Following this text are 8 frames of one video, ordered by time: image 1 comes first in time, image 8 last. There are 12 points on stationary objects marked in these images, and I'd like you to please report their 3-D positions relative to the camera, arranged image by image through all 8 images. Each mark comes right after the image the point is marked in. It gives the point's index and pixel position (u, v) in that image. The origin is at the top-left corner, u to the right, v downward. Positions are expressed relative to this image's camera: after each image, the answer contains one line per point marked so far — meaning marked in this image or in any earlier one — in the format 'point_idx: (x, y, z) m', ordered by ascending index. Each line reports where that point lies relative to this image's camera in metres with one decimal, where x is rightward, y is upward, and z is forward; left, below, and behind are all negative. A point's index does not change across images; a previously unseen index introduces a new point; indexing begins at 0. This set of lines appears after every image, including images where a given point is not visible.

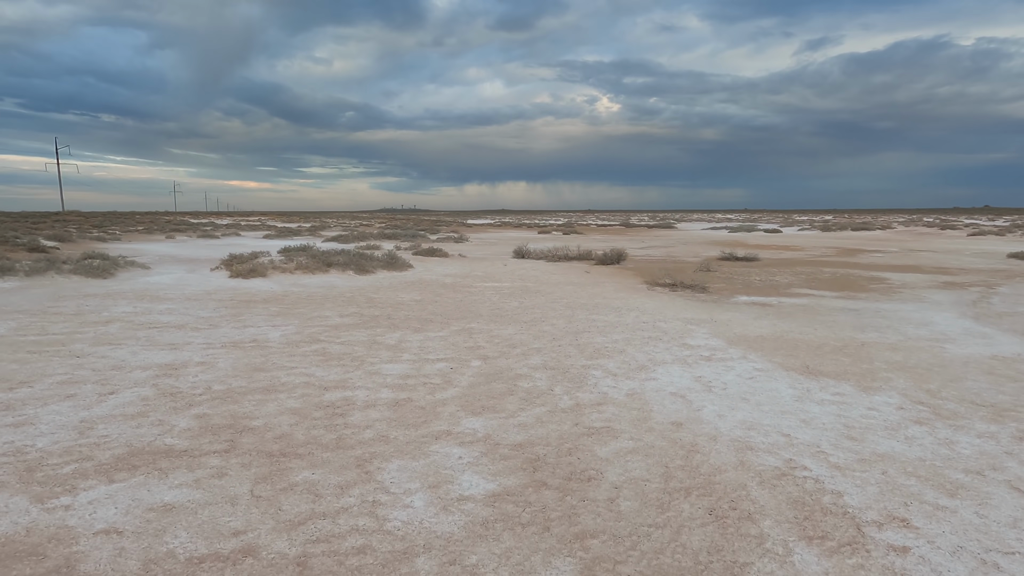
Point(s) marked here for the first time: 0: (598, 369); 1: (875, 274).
0: (+1.0, -1.0, +6.5) m
1: (+12.0, +0.4, +17.6) m
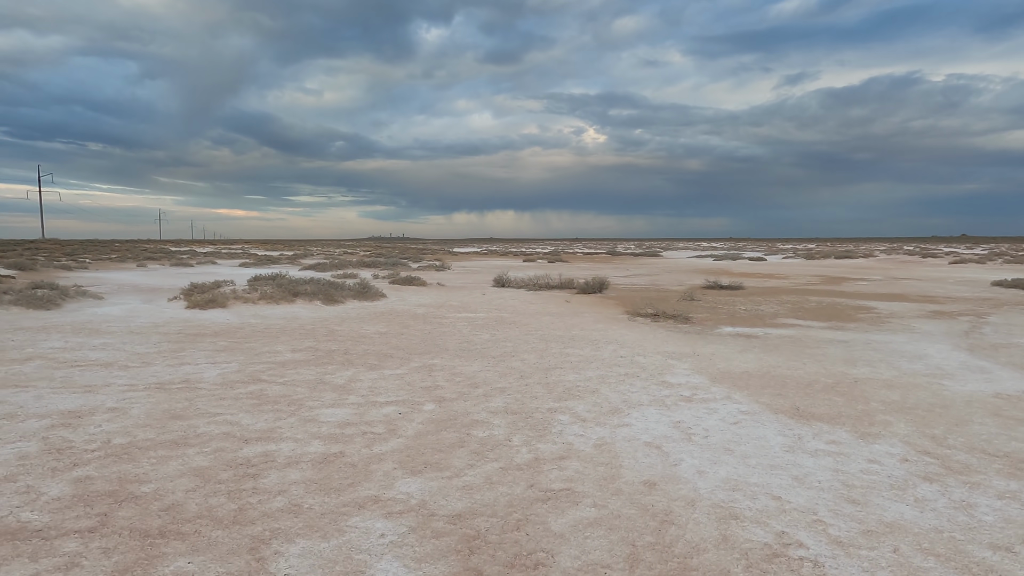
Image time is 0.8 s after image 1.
0: (+0.6, -1.4, +5.8) m
1: (+11.2, -0.5, +17.2) m
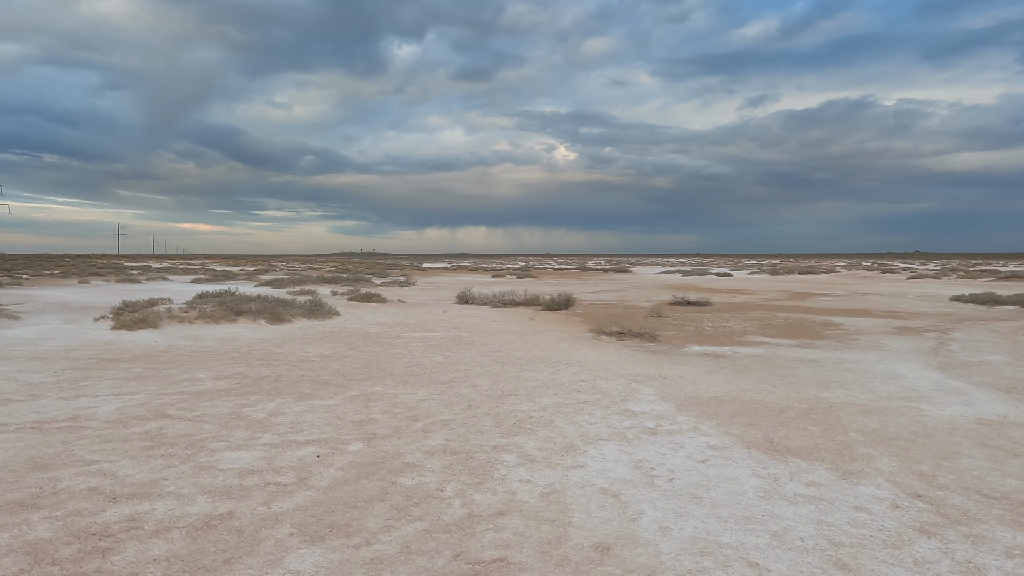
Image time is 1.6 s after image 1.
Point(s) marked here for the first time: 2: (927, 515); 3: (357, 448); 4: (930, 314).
0: (0.0, -1.5, +5.0) m
1: (+10.1, -1.0, +17.0) m
2: (+3.0, -1.6, +3.9) m
3: (-1.5, -1.5, +5.1) m
4: (+14.7, -0.9, +18.8) m
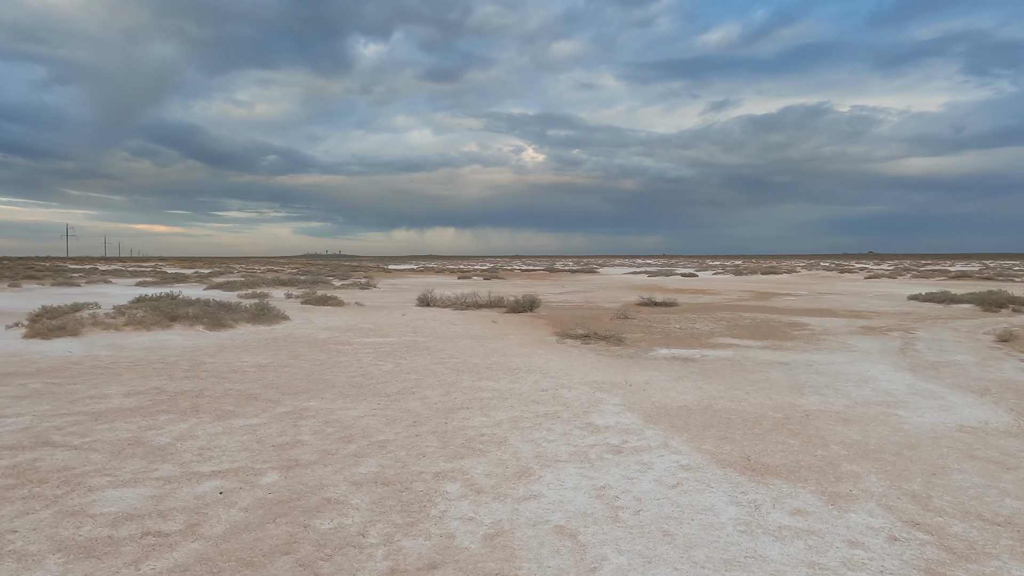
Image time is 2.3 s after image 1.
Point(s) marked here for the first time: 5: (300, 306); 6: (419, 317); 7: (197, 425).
0: (-0.5, -1.6, +4.3) m
1: (+8.9, -1.0, +16.8) m
2: (+2.6, -1.6, +3.3) m
3: (-1.9, -1.5, +4.3) m
4: (+13.4, -0.9, +18.9) m
5: (-7.4, -0.6, +18.7) m
6: (-2.8, -0.9, +16.2) m
7: (-3.3, -1.5, +5.7) m
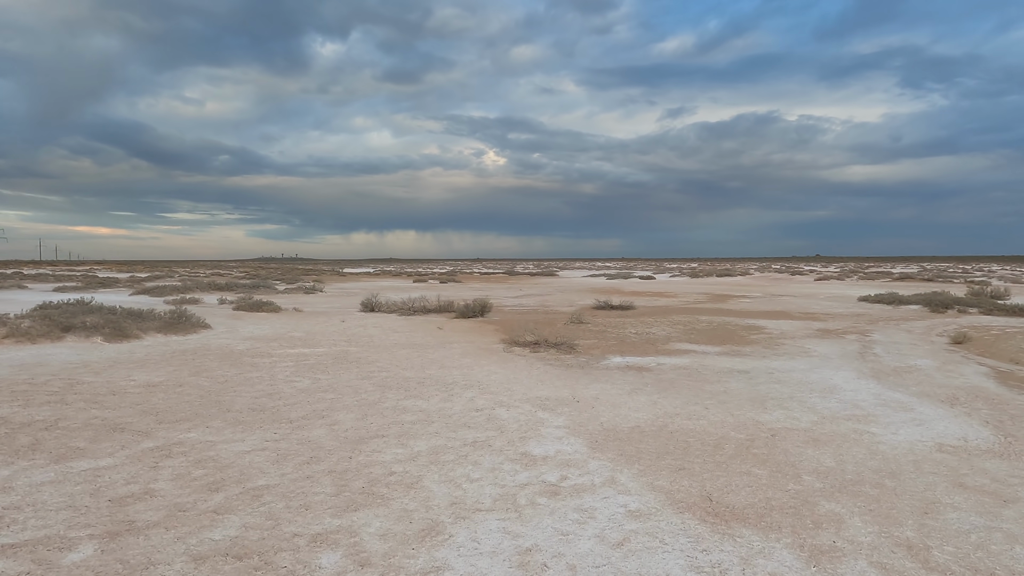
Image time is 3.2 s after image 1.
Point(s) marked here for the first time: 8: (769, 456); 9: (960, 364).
0: (-1.1, -1.6, +3.3) m
1: (+7.4, -1.1, +16.4) m
2: (+2.1, -1.6, +2.5) m
3: (-2.5, -1.6, +3.1) m
4: (+11.7, -1.0, +18.8) m
5: (-9.1, -0.8, +17.2) m
6: (-4.3, -1.0, +15.0) m
7: (-4.0, -1.5, +4.4) m
8: (+2.4, -1.5, +4.9) m
9: (+8.2, -1.4, +9.8) m
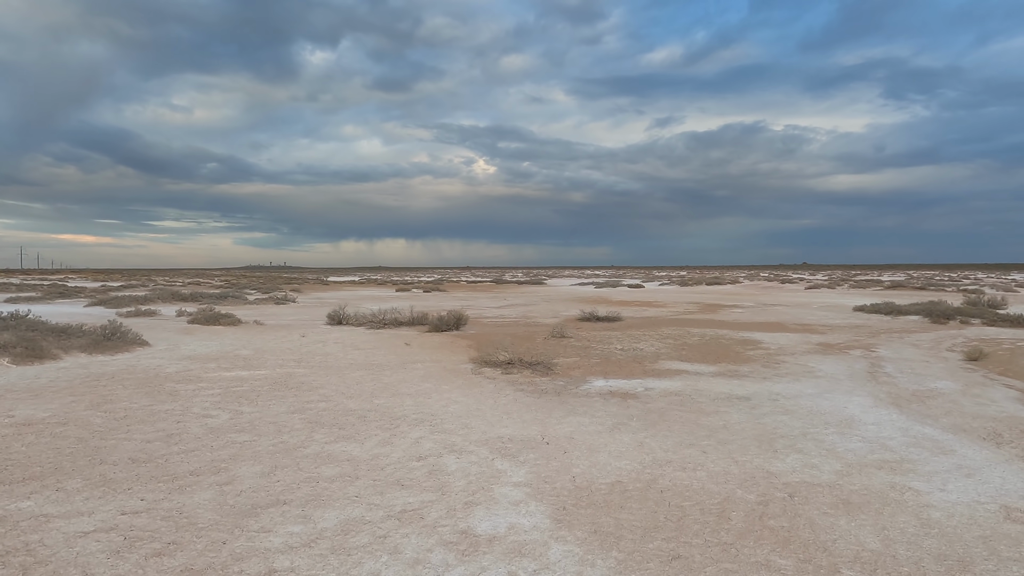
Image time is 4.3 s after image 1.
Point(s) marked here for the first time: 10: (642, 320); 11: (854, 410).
0: (-1.5, -1.7, +2.0) m
1: (+6.7, -1.4, +15.3) m
2: (+1.7, -1.8, +1.3) m
3: (-2.9, -1.7, +1.8) m
4: (+11.0, -1.3, +17.8) m
5: (-9.7, -1.1, +15.7) m
6: (-4.9, -1.3, +13.6) m
7: (-4.5, -1.7, +3.1) m
8: (+1.9, -1.7, +3.7) m
9: (+7.7, -1.6, +8.7) m
10: (+4.7, -1.2, +19.3) m
11: (+4.6, -1.6, +7.2) m
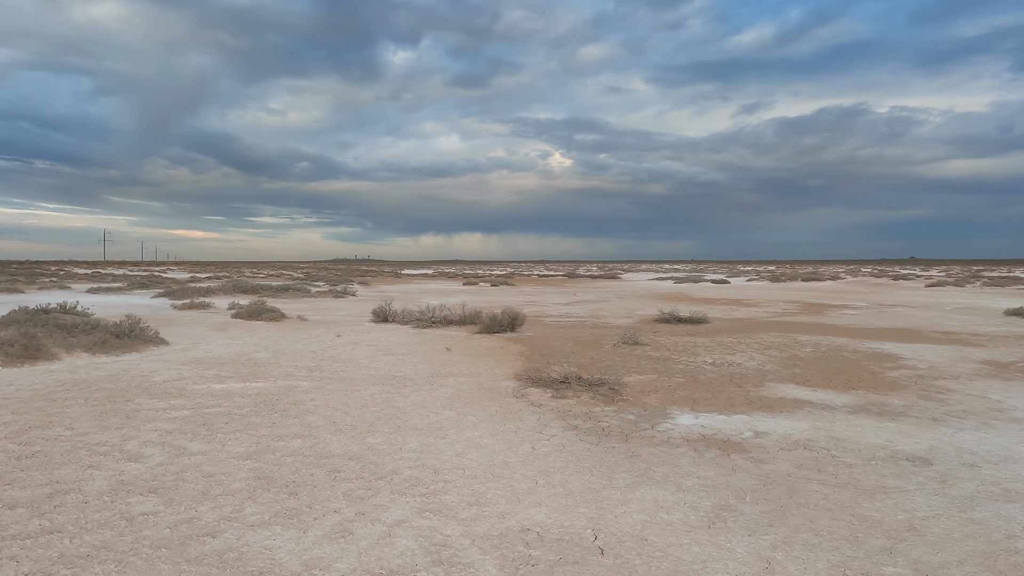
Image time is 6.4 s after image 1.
0: (-1.8, -1.7, 0.0) m
1: (+8.2, -1.3, +12.0) m
2: (+1.2, -1.8, -1.1) m
3: (-3.3, -1.7, 0.0) m
4: (+12.8, -1.3, +13.9) m
5: (-8.0, -0.9, +14.7) m
6: (-3.6, -1.2, +12.0) m
7: (-4.6, -1.6, +1.5) m
8: (+1.8, -1.7, +1.2) m
9: (+8.2, -1.6, +5.3) m
10: (+6.7, -1.1, +16.3) m
11: (+4.9, -1.7, +4.3) m
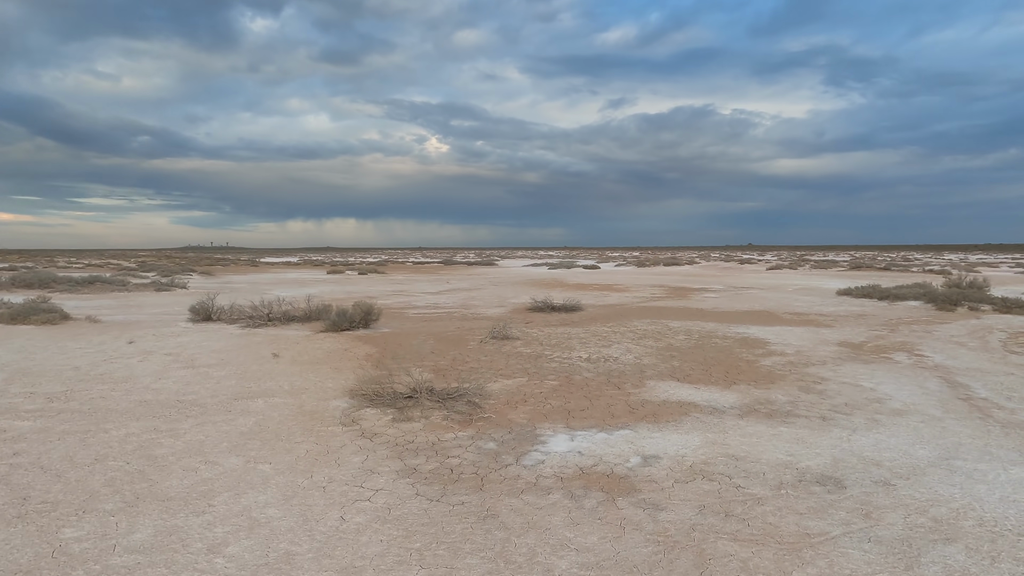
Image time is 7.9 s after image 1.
0: (-1.9, -1.8, -2.0) m
1: (+5.2, -1.0, +11.9) m
2: (+1.3, -1.9, -2.4) m
3: (-3.3, -1.8, -2.3) m
4: (+9.2, -0.8, +14.8) m
5: (-11.3, -0.8, +10.9) m
6: (-6.3, -1.0, +9.3) m
7: (-5.0, -1.8, -1.2) m
8: (+1.4, -1.7, 0.0) m
9: (+6.7, -1.4, +5.4) m
10: (+2.8, -0.6, +15.7) m
11: (+3.7, -1.5, +3.6) m
